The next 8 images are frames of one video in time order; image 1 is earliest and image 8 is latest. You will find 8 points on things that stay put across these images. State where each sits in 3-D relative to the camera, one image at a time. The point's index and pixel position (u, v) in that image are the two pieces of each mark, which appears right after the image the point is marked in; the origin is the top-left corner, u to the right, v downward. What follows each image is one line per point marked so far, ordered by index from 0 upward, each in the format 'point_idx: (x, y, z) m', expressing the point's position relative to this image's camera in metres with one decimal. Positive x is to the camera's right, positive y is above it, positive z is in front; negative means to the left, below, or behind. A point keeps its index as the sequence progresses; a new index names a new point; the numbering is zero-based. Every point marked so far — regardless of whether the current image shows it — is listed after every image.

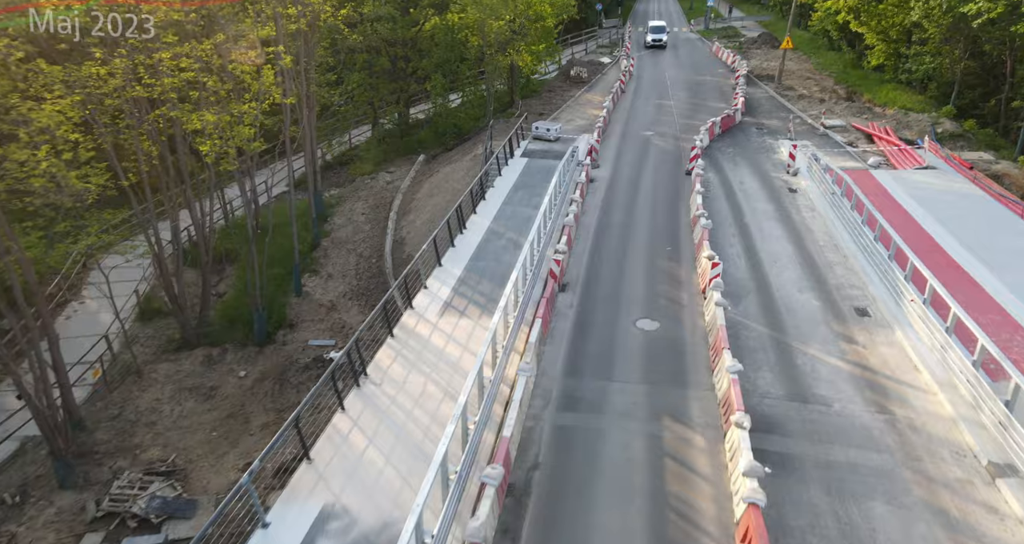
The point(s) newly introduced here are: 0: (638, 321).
0: (+2.8, -1.1, +12.9) m
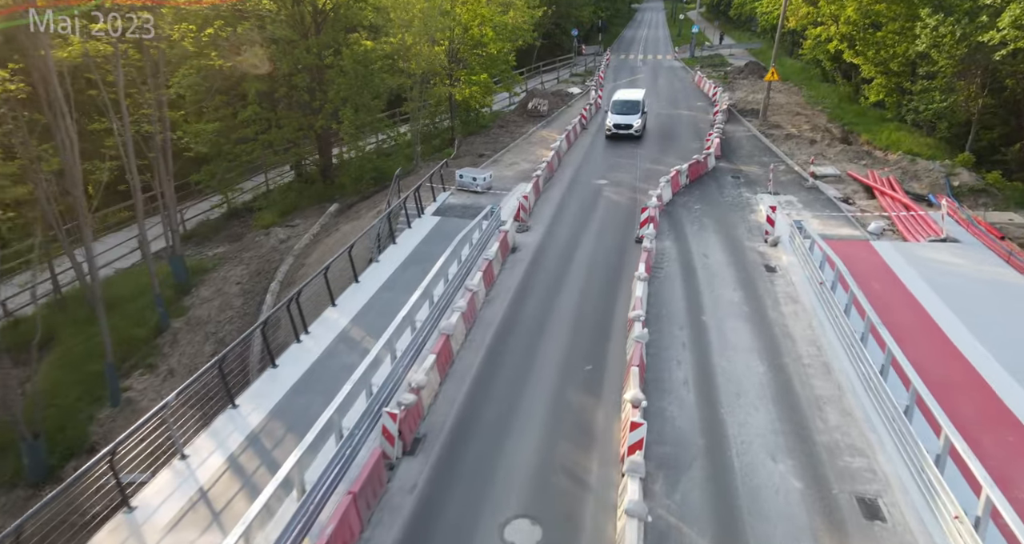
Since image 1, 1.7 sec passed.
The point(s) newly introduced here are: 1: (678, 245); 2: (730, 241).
0: (0.0, -3.4, +8.0) m
1: (+4.8, +0.7, +17.2) m
2: (+6.4, +0.9, +17.5) m
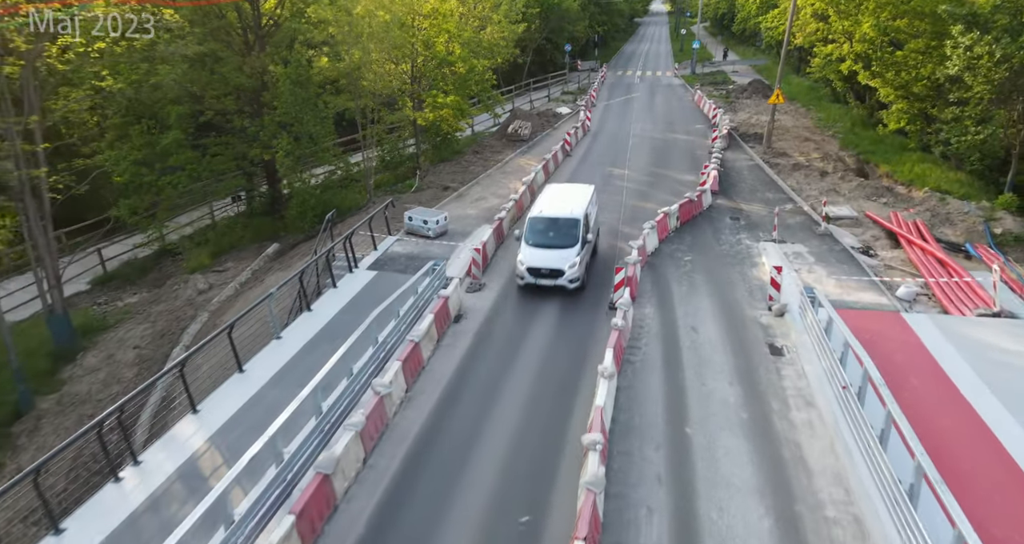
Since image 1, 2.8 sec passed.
0: (-1.4, -4.9, +4.7) m
1: (+3.5, -1.0, +14.0) m
2: (+5.1, -0.9, +14.2) m
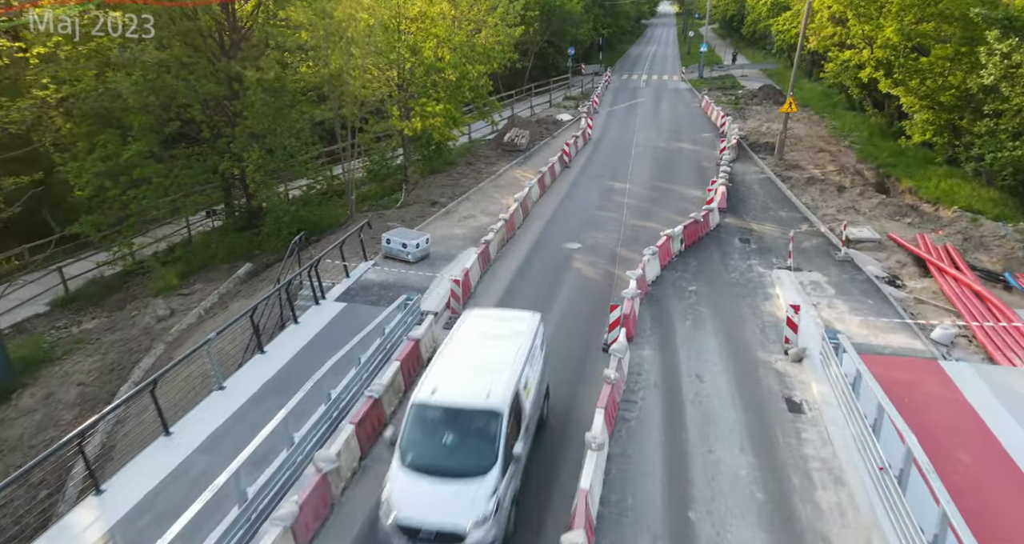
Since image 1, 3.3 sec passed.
0: (-1.9, -5.7, +3.1) m
1: (+3.1, -1.8, +12.3) m
2: (+4.7, -1.7, +12.5) m
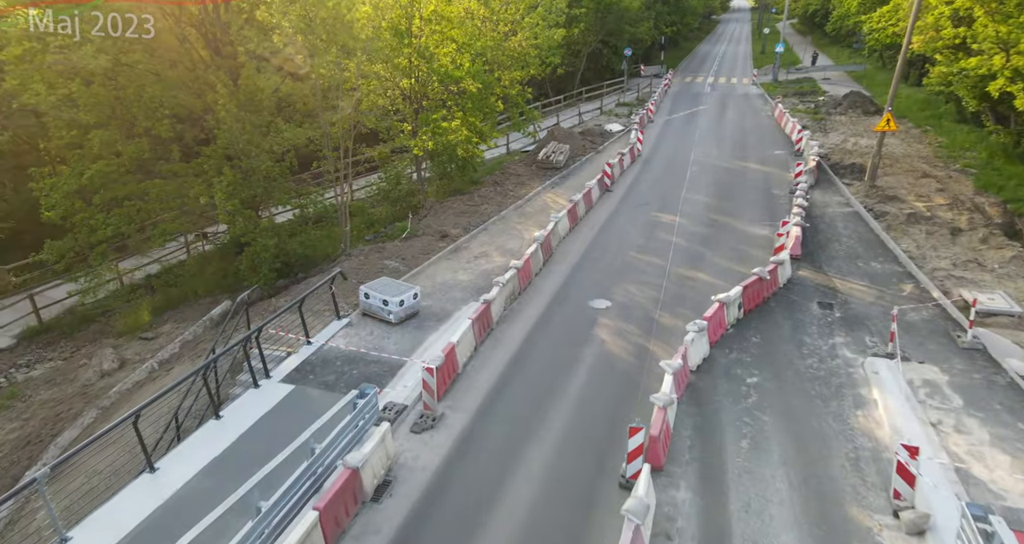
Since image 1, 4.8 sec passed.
0: (-3.3, -7.1, -0.2) m
1: (+2.8, -3.4, +8.5) m
2: (+4.4, -3.3, +8.6) m
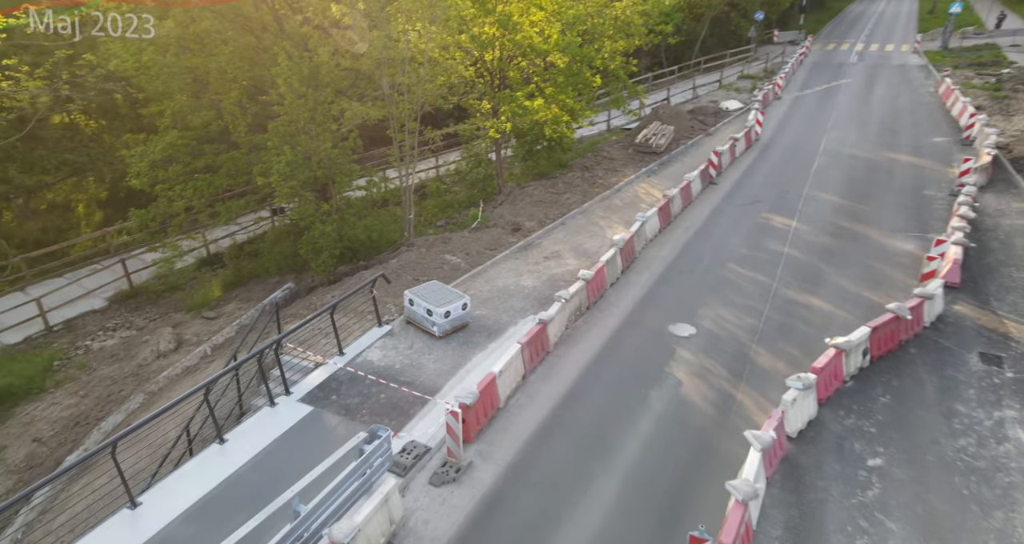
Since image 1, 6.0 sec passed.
0: (-4.8, -7.8, -1.0) m
1: (+2.9, -4.1, +6.2) m
2: (+4.5, -4.1, +6.0) m
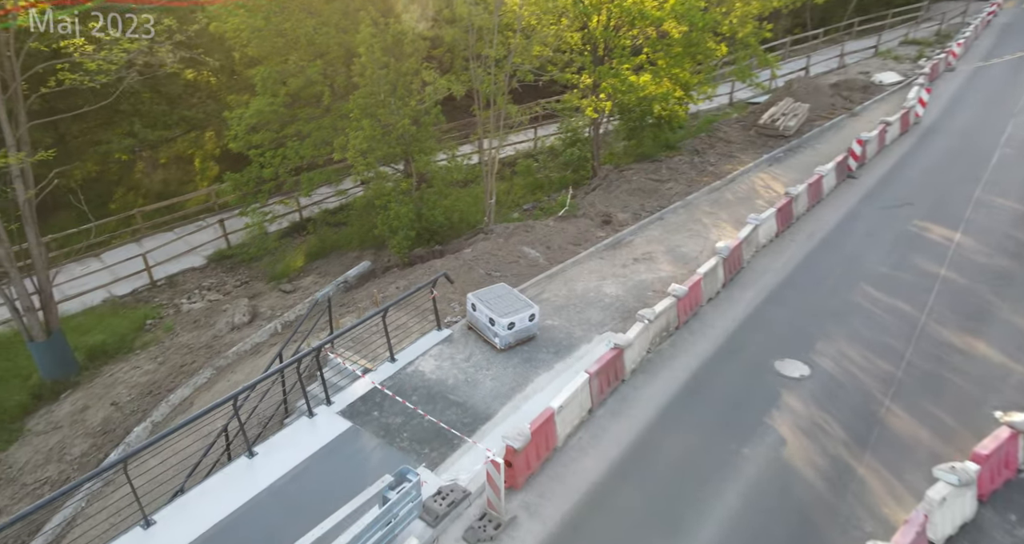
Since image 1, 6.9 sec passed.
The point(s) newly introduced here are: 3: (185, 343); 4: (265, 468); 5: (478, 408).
0: (-6.2, -8.4, -1.0) m
1: (+2.9, -4.8, +4.4) m
2: (+4.5, -5.0, +3.9) m
3: (-7.7, -1.7, +14.0) m
4: (-3.4, -2.6, +8.0) m
5: (-0.5, -2.0, +8.9) m
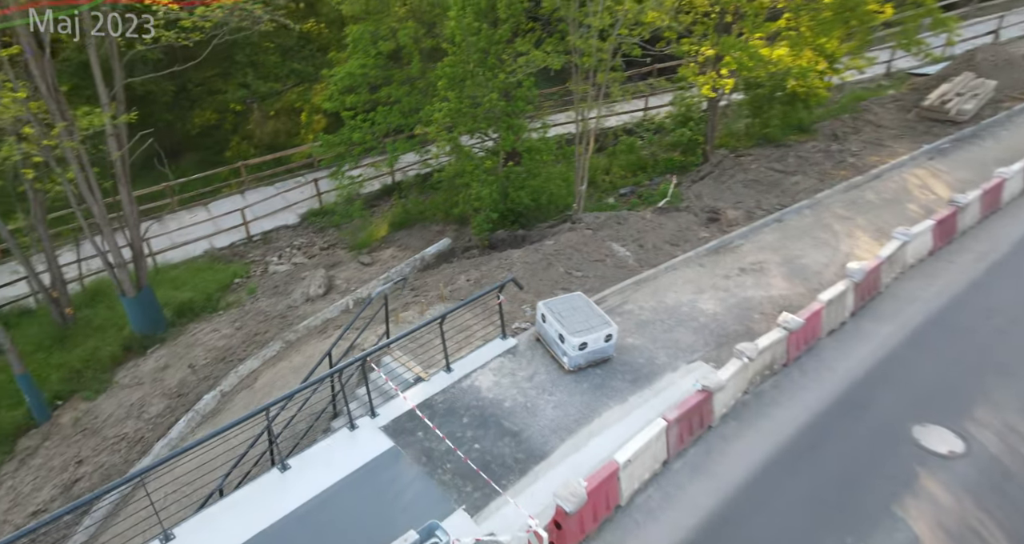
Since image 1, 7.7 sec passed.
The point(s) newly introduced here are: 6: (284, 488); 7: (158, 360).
0: (-7.5, -8.7, -0.5) m
1: (+2.7, -5.6, +3.0) m
2: (+4.1, -5.9, +2.2) m
3: (-5.9, -0.9, +13.9) m
4: (-2.7, -2.6, +7.4) m
5: (+0.3, -2.2, +7.8) m
6: (-2.8, -2.6, +7.4) m
7: (-7.7, -2.0, +12.8) m
